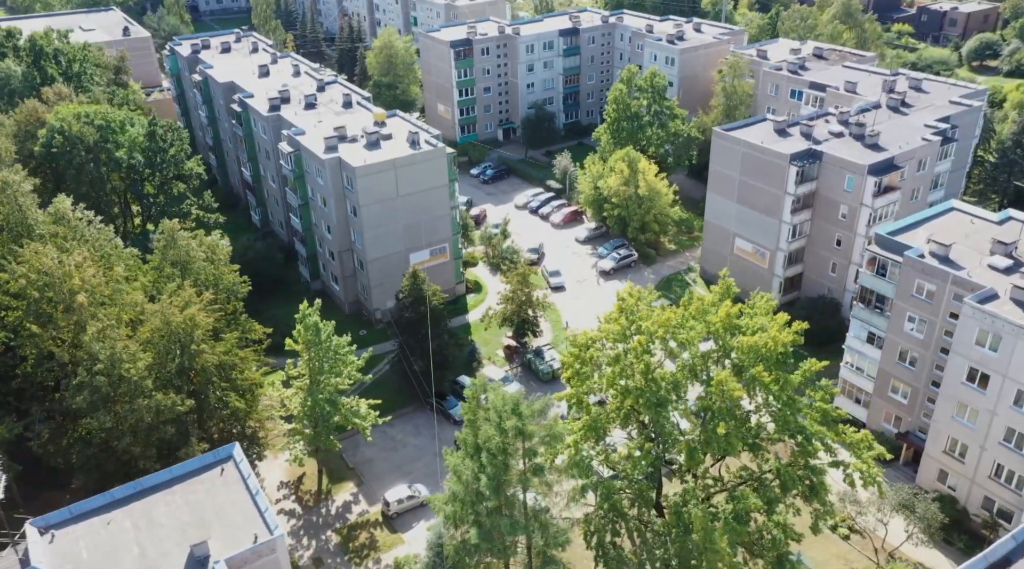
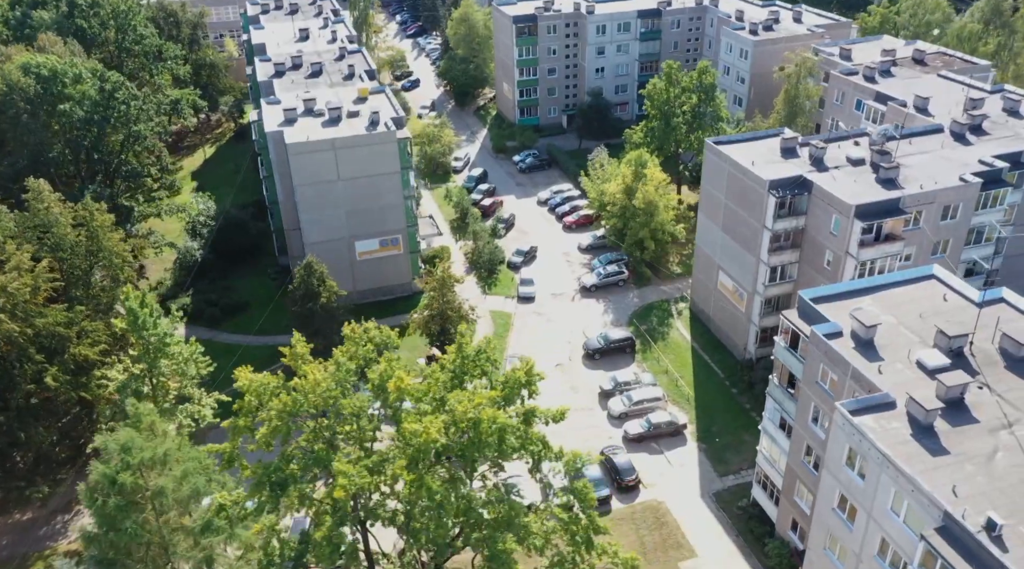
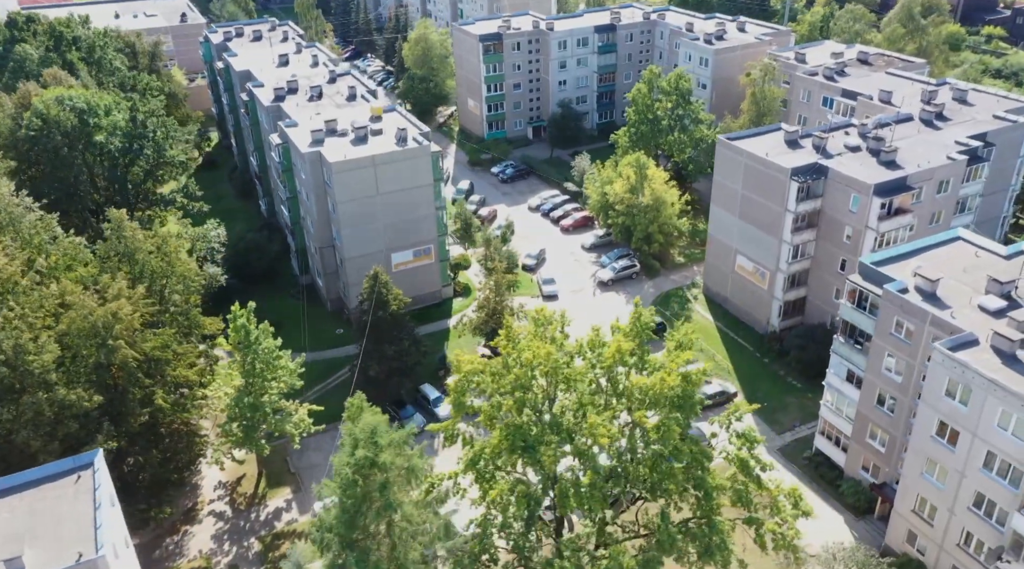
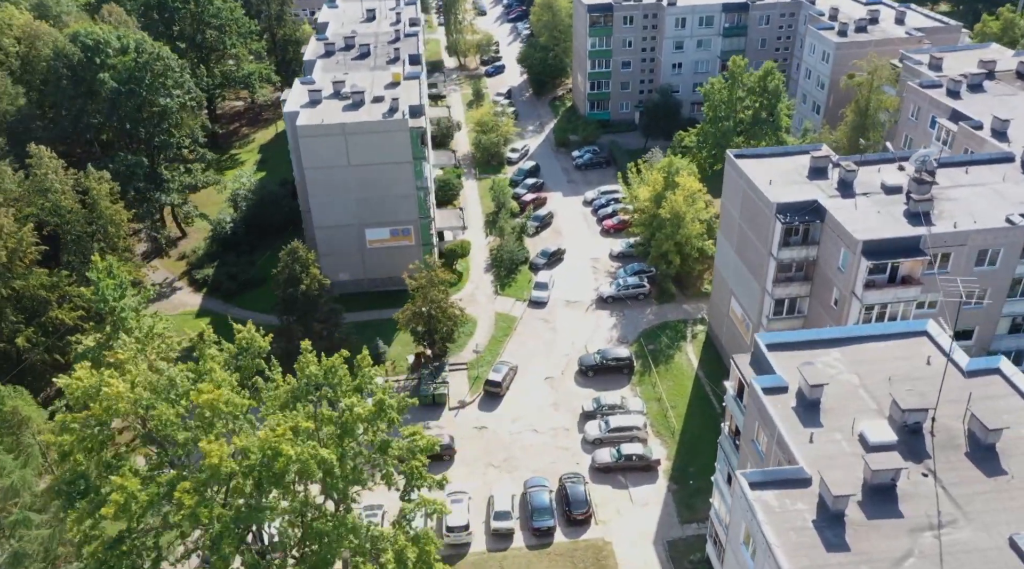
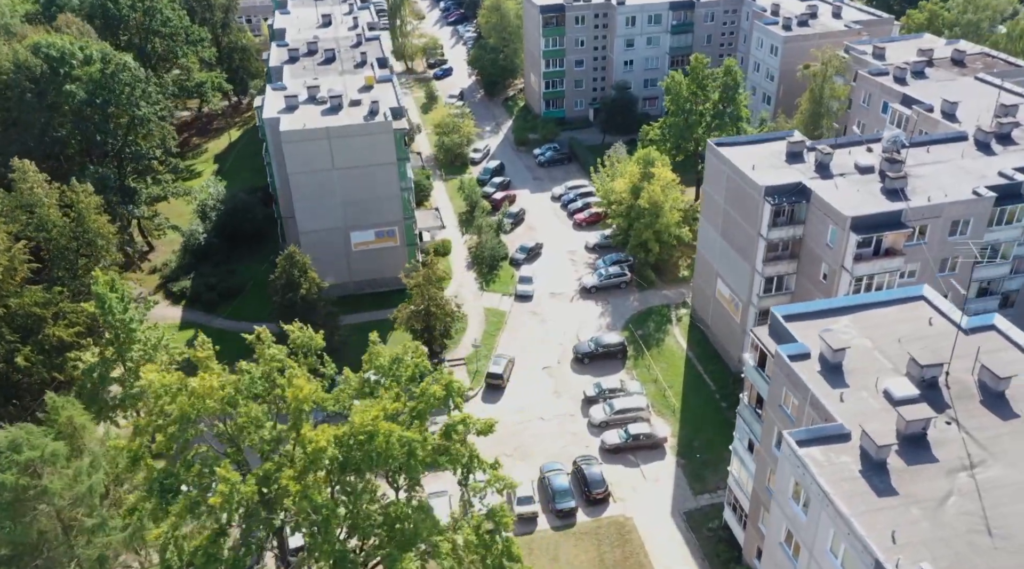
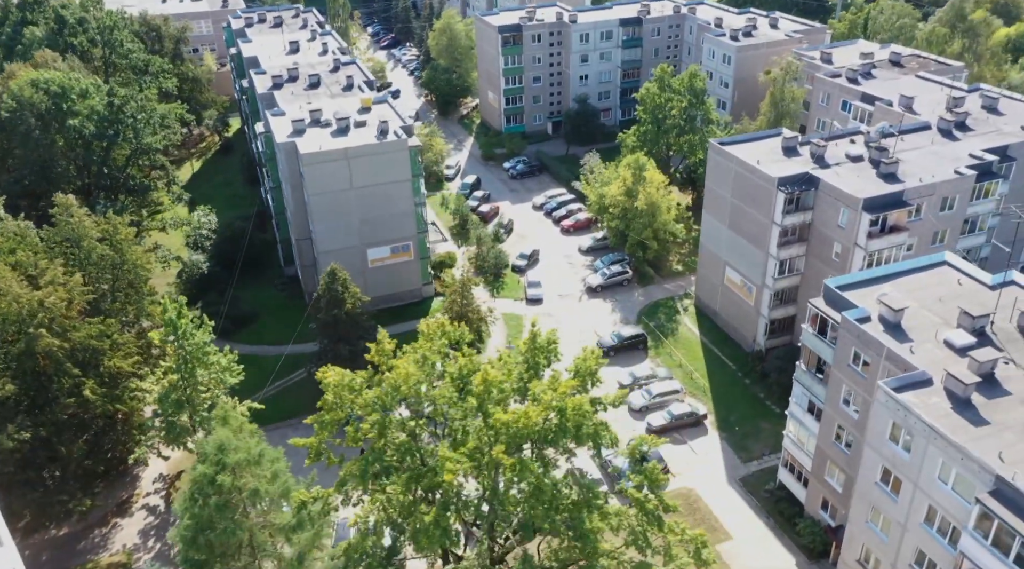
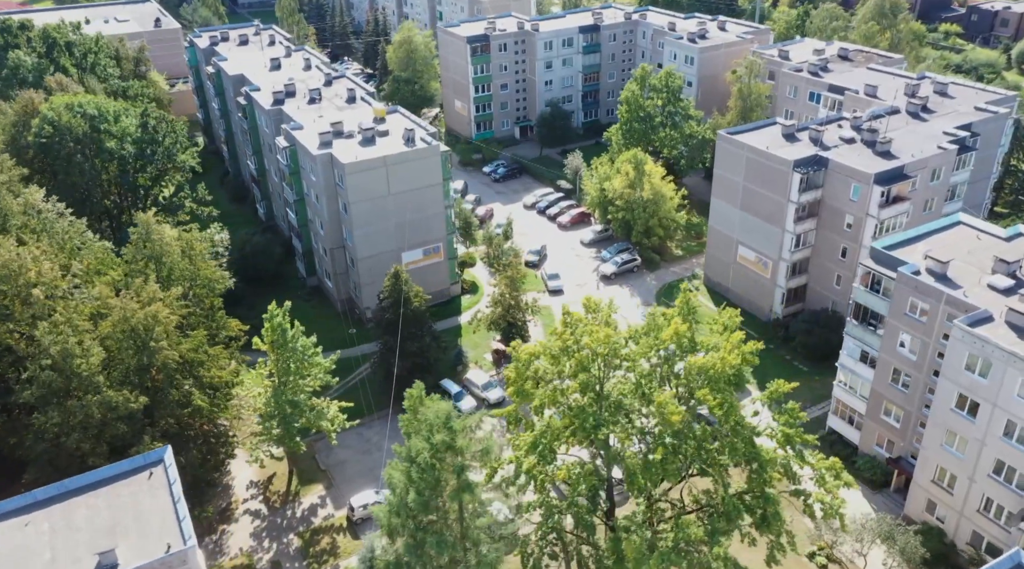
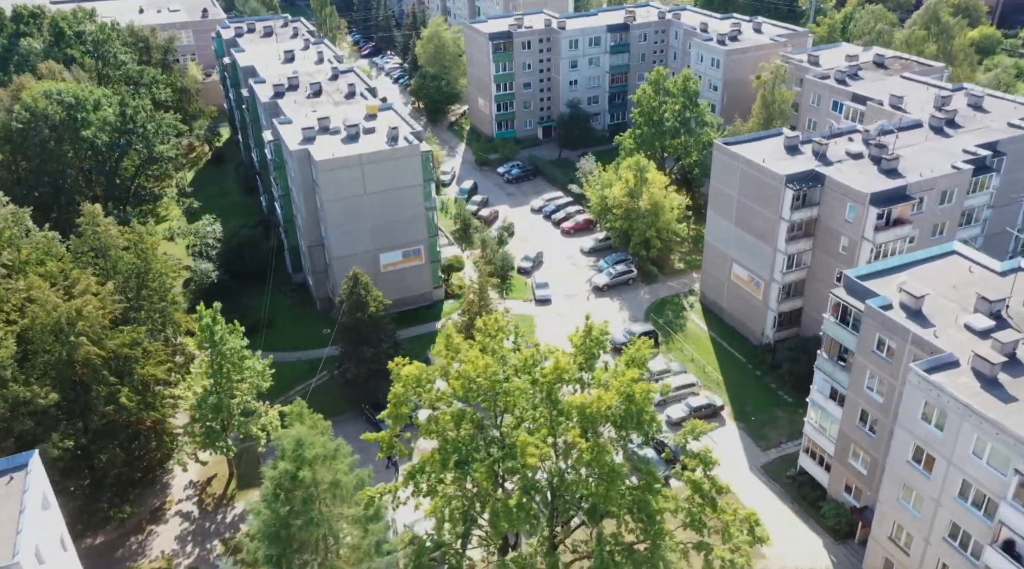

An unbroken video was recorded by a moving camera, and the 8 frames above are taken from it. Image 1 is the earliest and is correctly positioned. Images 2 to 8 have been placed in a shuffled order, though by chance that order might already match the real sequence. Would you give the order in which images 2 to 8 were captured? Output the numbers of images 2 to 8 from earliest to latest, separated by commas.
7, 3, 8, 6, 2, 5, 4
